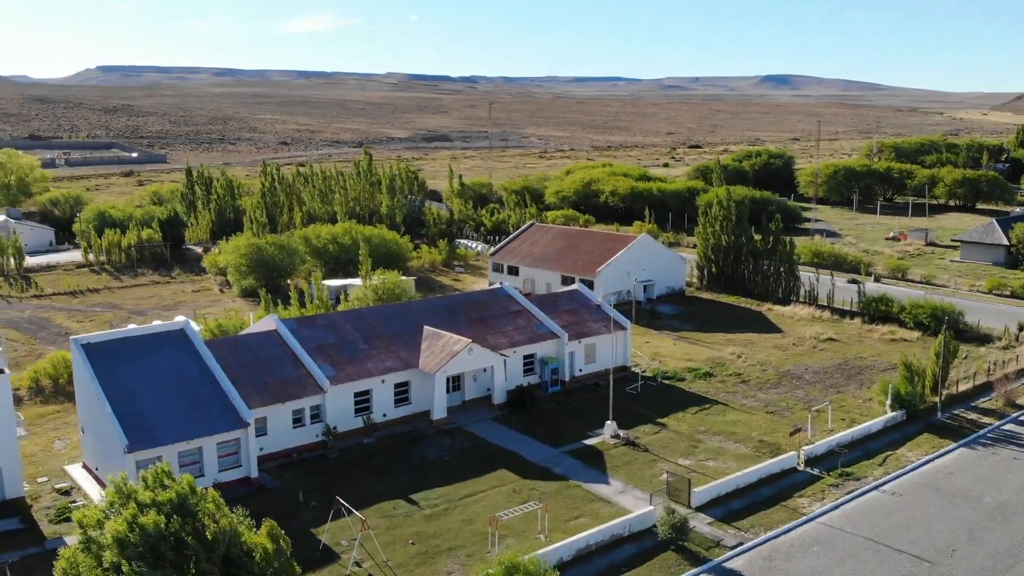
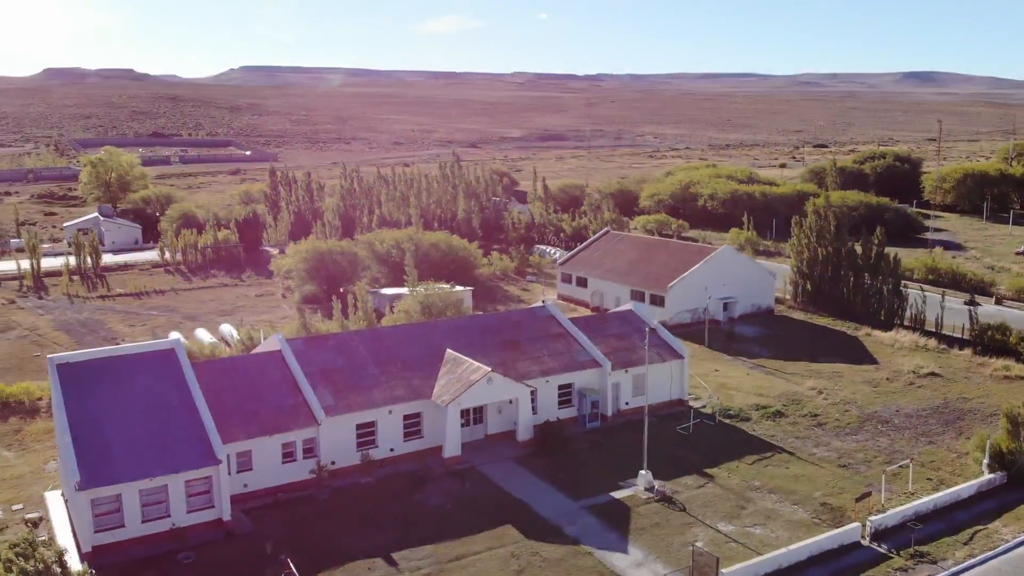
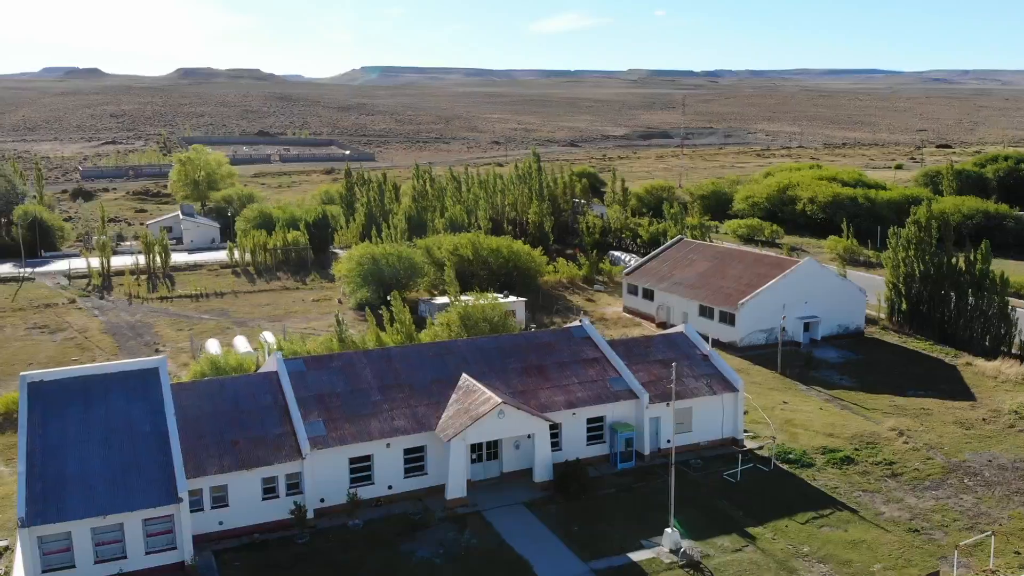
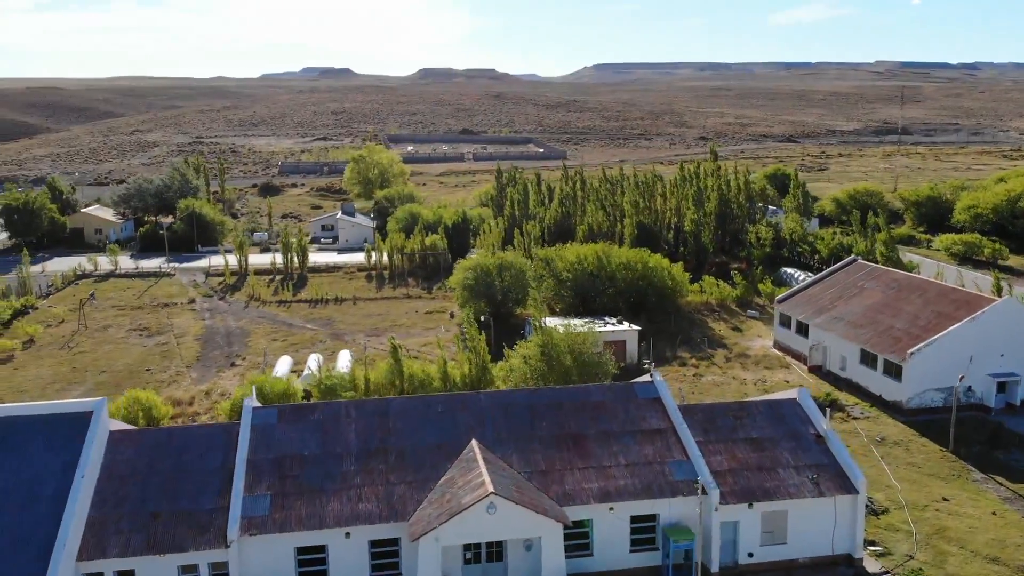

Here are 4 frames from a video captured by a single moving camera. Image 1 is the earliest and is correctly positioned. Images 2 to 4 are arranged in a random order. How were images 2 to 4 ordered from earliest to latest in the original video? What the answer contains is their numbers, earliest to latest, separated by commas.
2, 3, 4
